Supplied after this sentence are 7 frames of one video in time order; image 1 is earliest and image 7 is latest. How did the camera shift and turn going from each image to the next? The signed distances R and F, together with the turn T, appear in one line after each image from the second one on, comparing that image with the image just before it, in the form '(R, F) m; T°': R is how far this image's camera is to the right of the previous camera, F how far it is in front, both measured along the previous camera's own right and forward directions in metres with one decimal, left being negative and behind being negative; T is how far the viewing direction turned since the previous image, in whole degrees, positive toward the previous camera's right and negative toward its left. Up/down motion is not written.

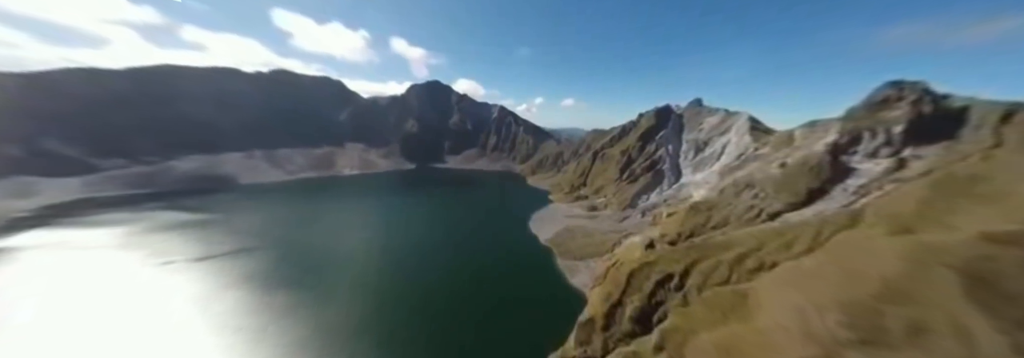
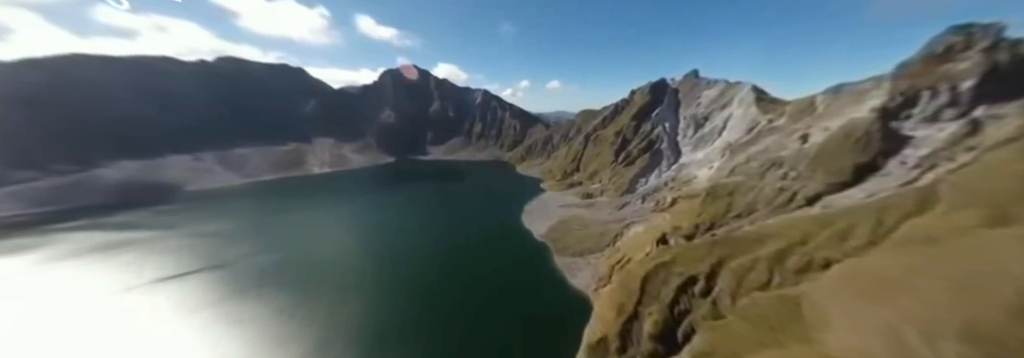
(+1.2, +12.3) m; +2°
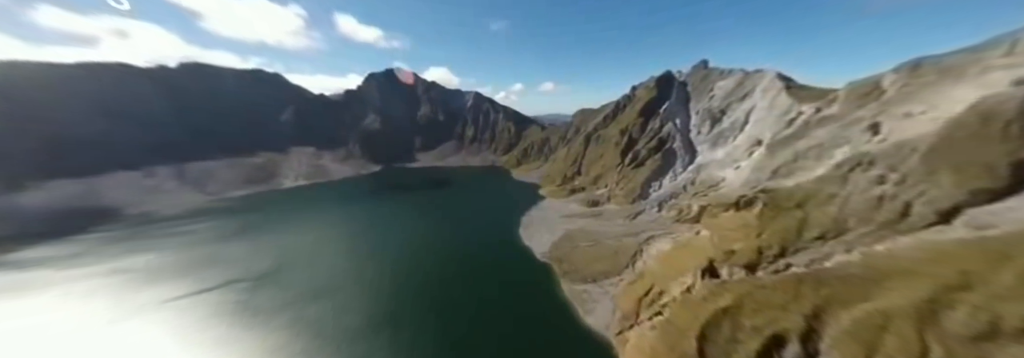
(+0.6, +16.6) m; +1°
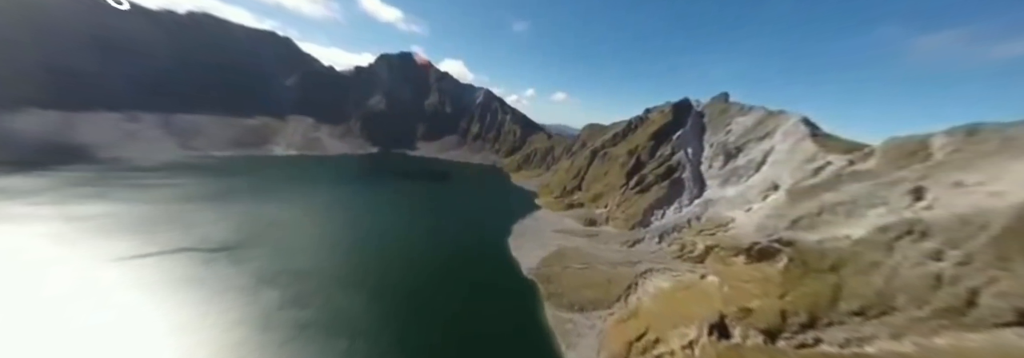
(-0.2, +6.4) m; 0°
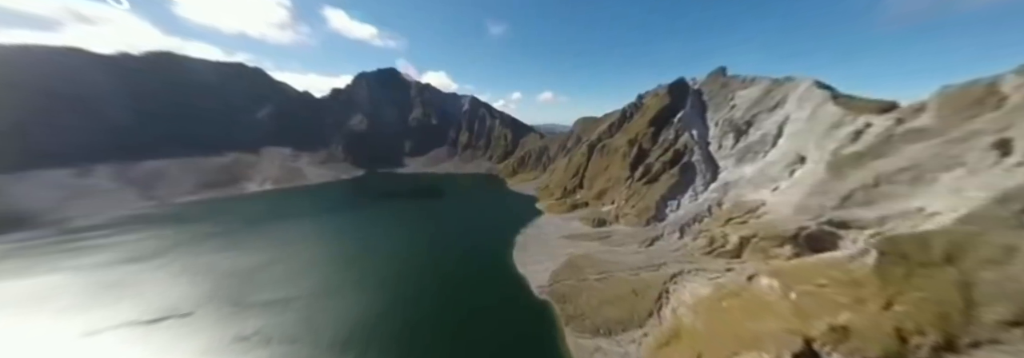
(+0.4, +10.5) m; +1°
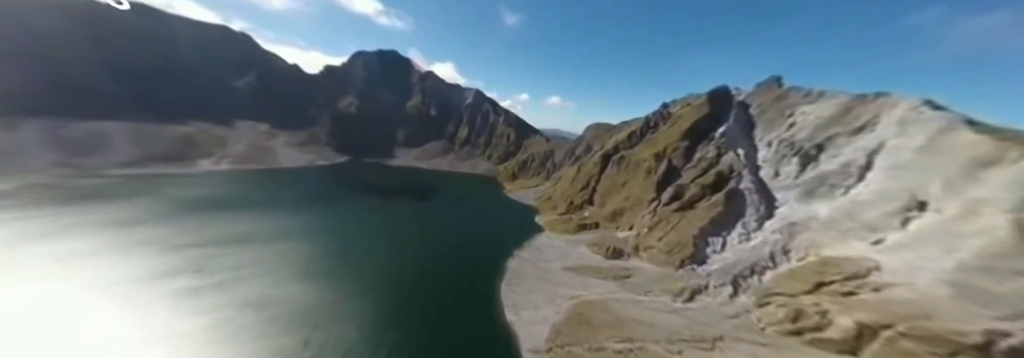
(-0.2, +23.4) m; 0°
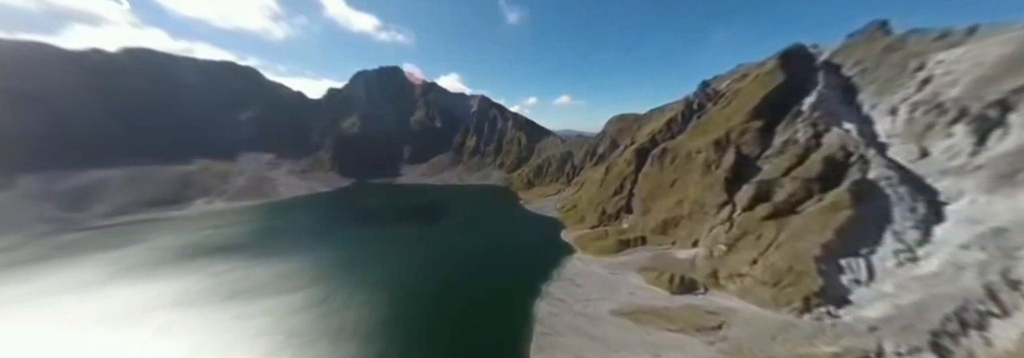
(-0.4, +23.9) m; -3°
